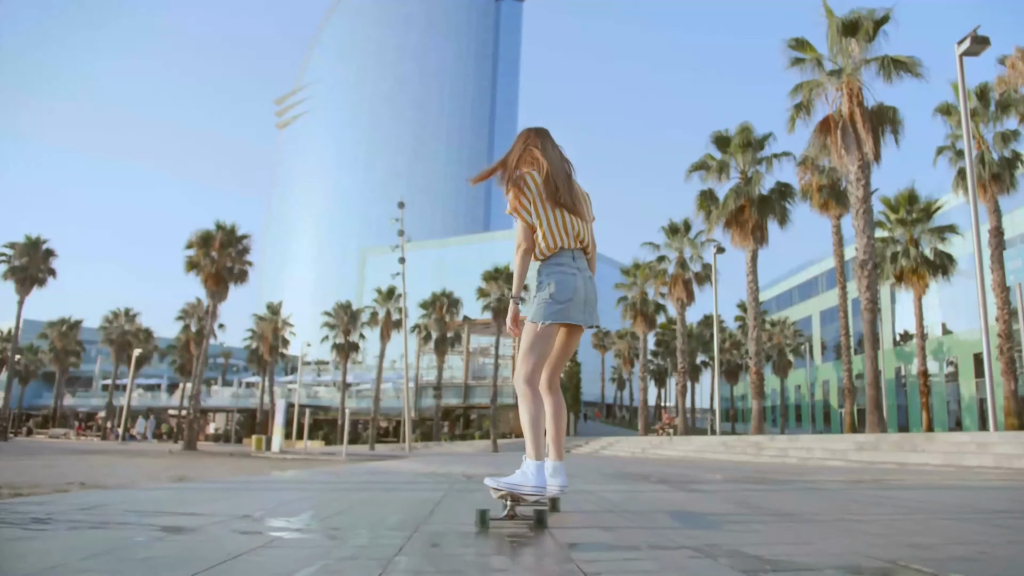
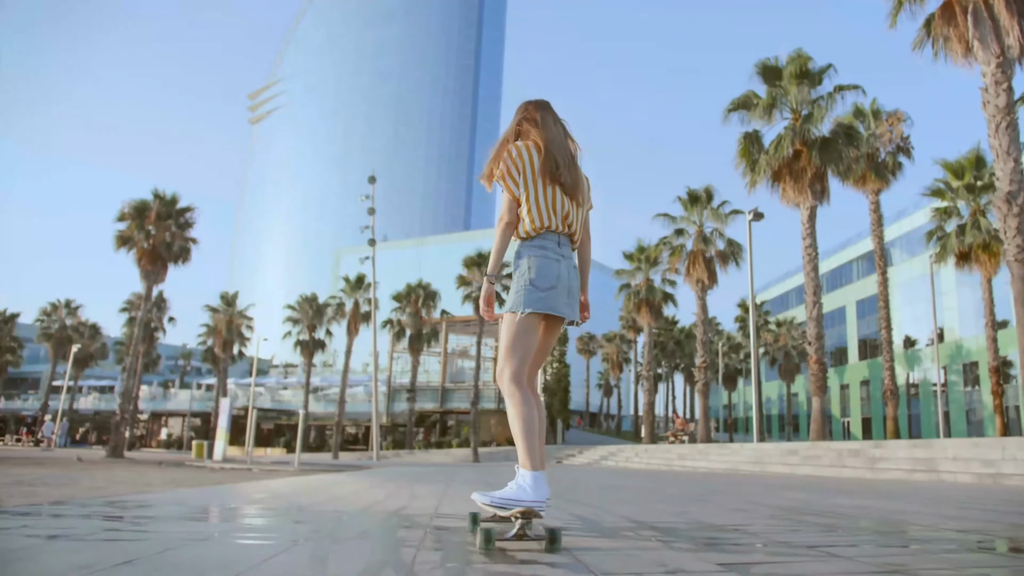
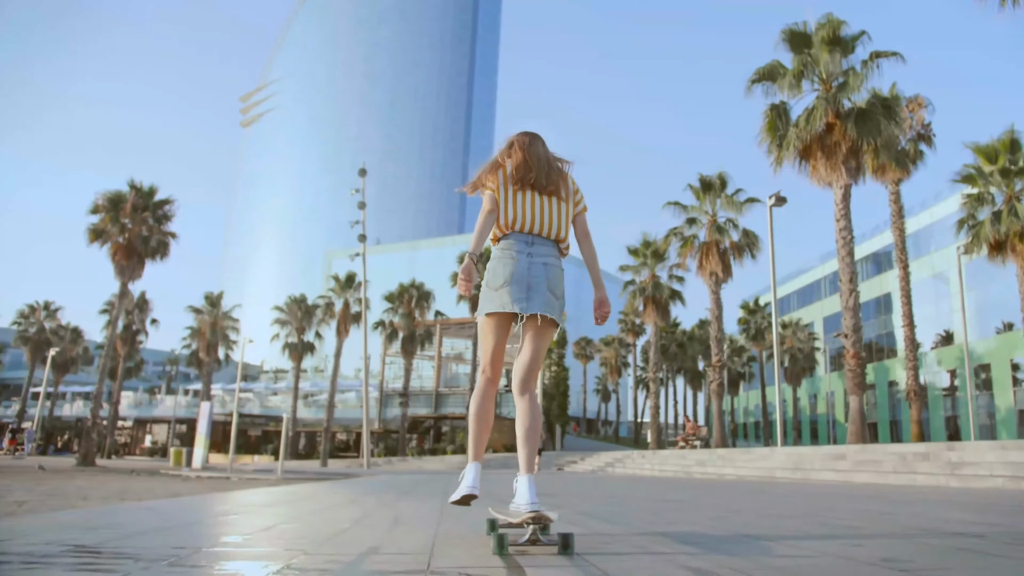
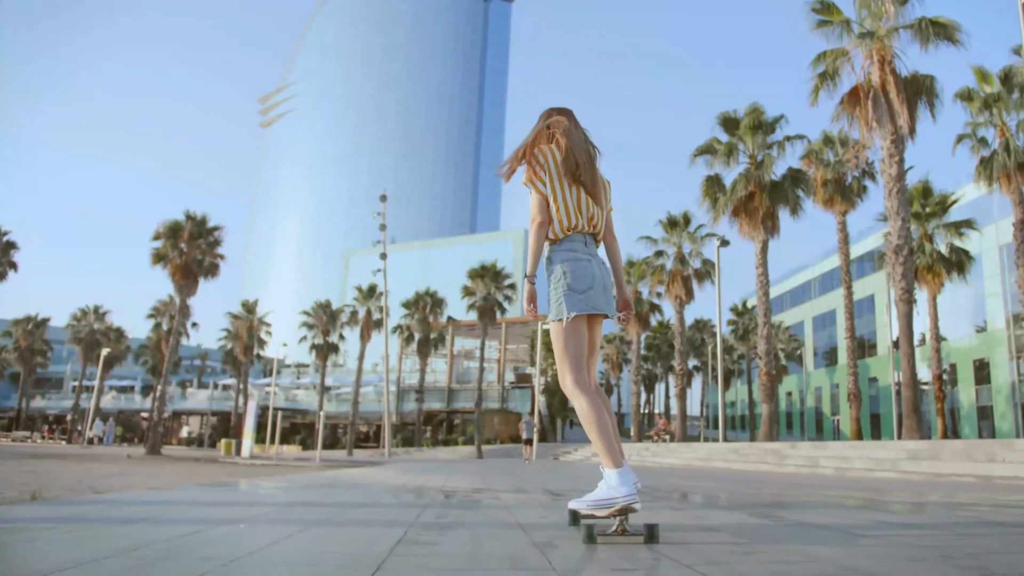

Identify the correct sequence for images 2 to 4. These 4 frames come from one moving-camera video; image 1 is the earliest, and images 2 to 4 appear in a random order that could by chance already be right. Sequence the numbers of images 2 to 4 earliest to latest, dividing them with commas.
4, 2, 3
